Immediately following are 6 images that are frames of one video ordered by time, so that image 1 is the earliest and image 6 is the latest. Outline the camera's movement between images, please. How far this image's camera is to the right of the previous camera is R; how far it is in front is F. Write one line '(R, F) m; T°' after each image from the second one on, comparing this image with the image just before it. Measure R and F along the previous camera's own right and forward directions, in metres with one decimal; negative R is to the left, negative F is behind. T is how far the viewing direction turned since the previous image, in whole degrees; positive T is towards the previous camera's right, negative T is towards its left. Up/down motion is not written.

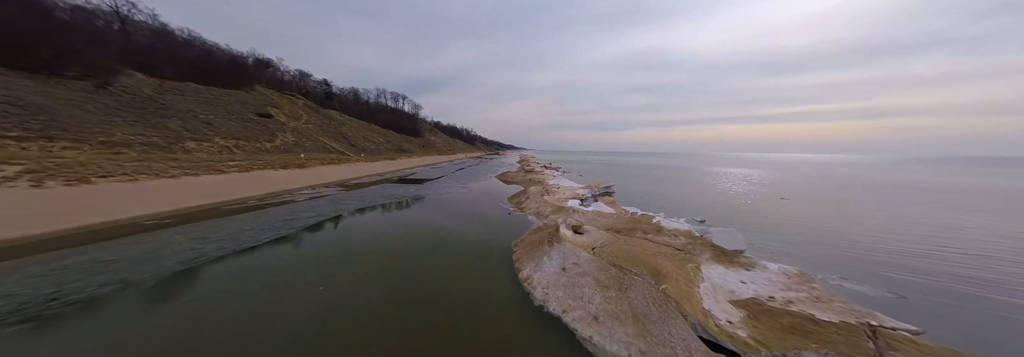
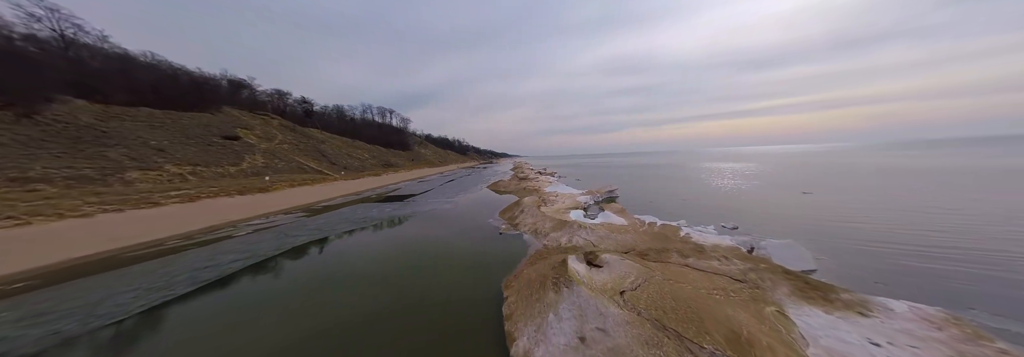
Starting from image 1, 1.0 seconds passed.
(+0.3, +2.1) m; +1°
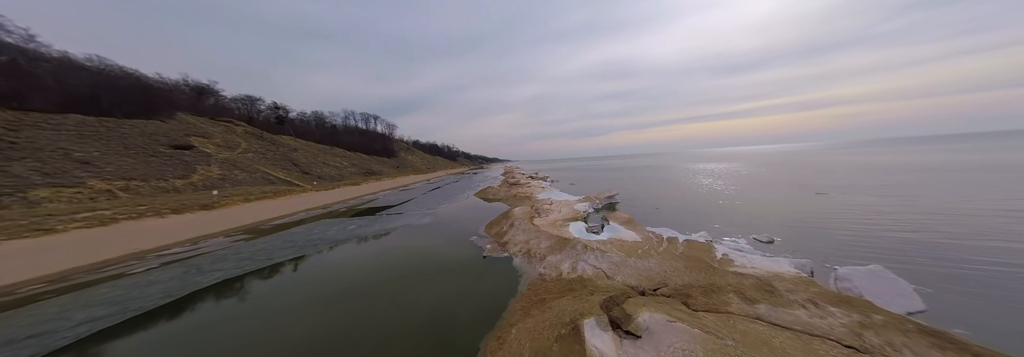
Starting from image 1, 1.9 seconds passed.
(+0.2, +1.9) m; +2°
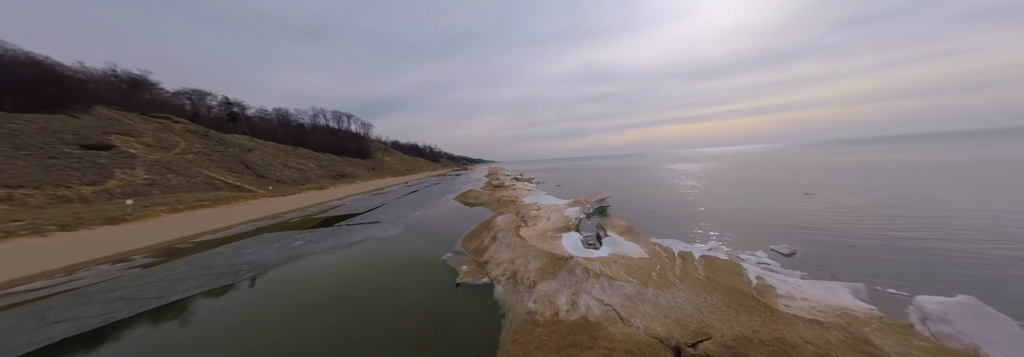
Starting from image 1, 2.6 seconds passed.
(+0.1, +1.6) m; +4°
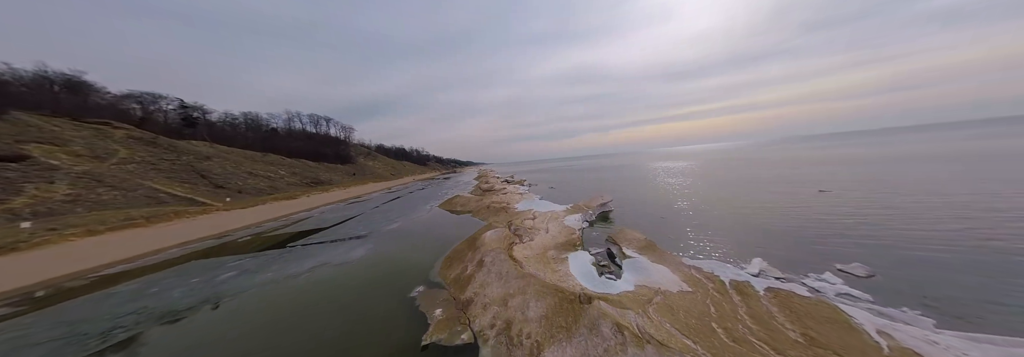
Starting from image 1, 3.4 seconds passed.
(0.0, +1.8) m; +3°
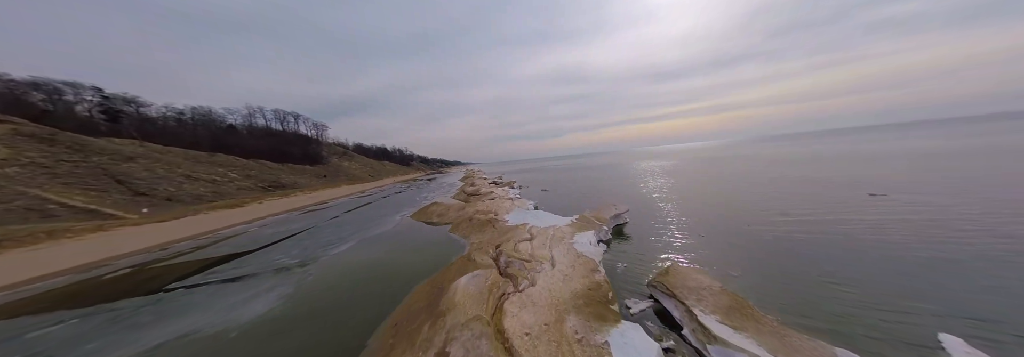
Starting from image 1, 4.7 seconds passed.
(0.0, +3.0) m; +3°
